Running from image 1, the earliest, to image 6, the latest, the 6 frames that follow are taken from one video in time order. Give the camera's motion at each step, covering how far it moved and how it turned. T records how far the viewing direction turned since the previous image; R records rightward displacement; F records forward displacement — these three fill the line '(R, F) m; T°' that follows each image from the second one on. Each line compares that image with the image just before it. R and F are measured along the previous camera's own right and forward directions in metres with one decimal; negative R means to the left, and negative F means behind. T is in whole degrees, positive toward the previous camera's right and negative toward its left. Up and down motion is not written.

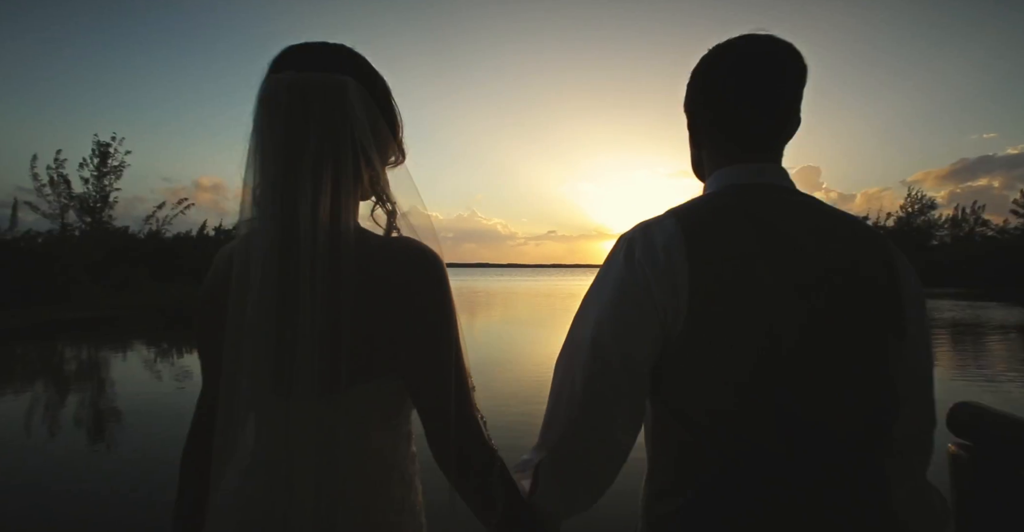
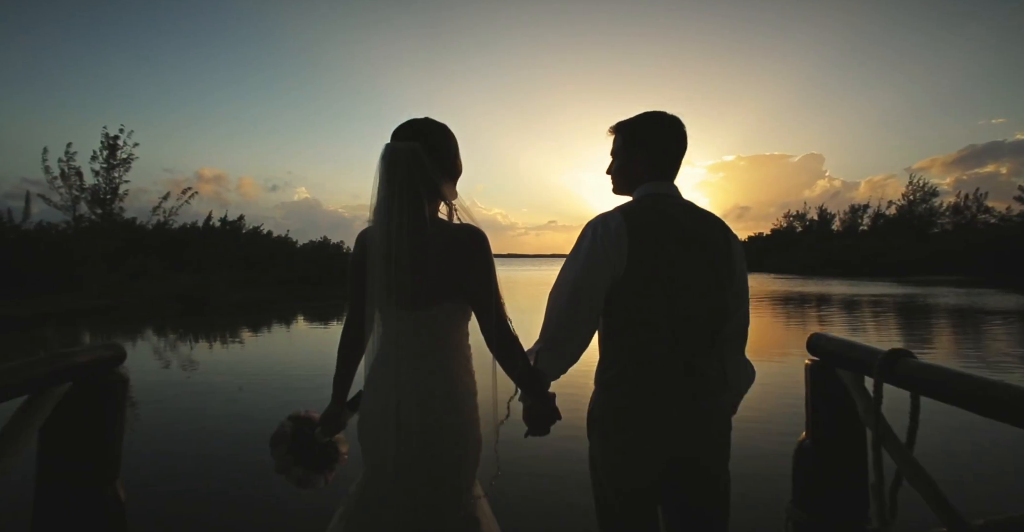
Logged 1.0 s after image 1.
(0.0, -0.8) m; 0°
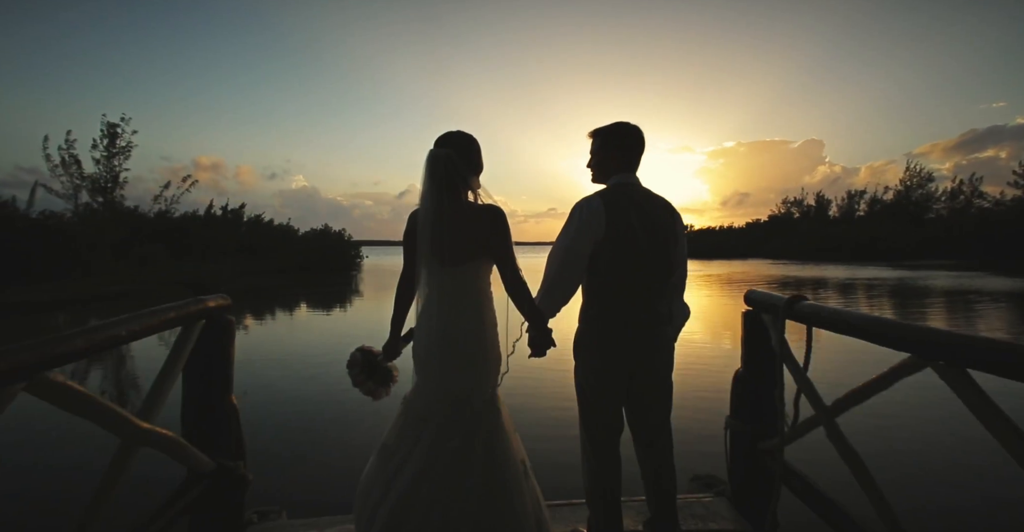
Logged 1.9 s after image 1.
(0.0, -0.7) m; 0°
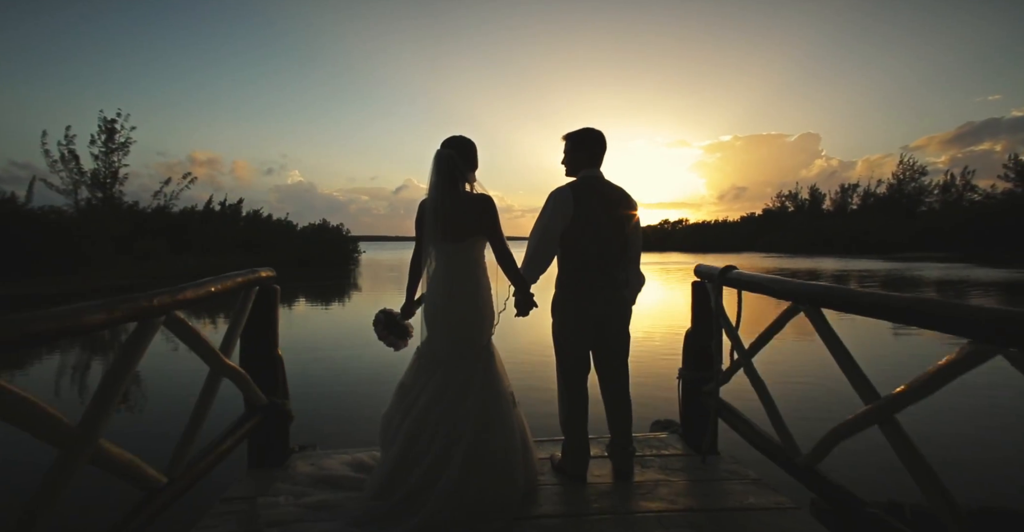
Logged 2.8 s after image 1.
(0.0, -0.6) m; 0°
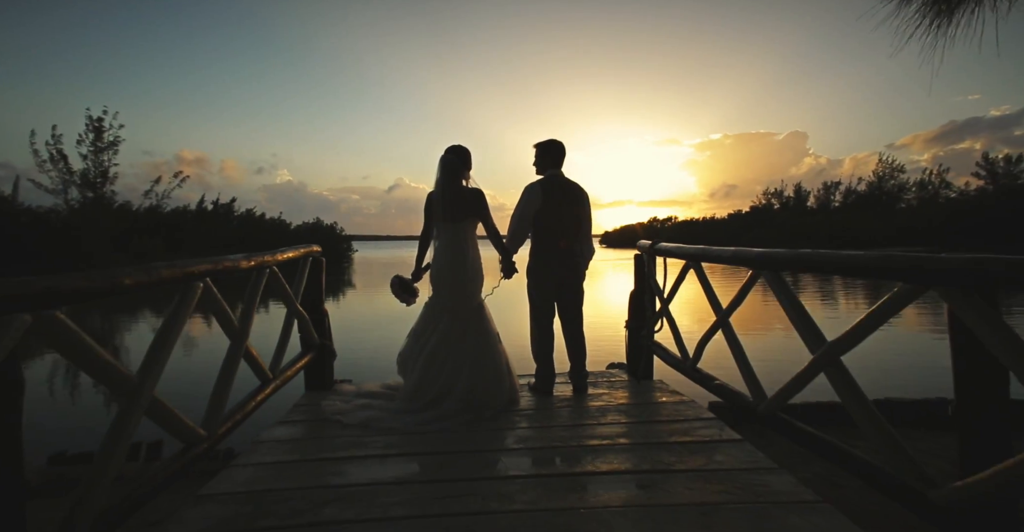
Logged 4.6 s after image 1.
(0.0, -1.1) m; +1°
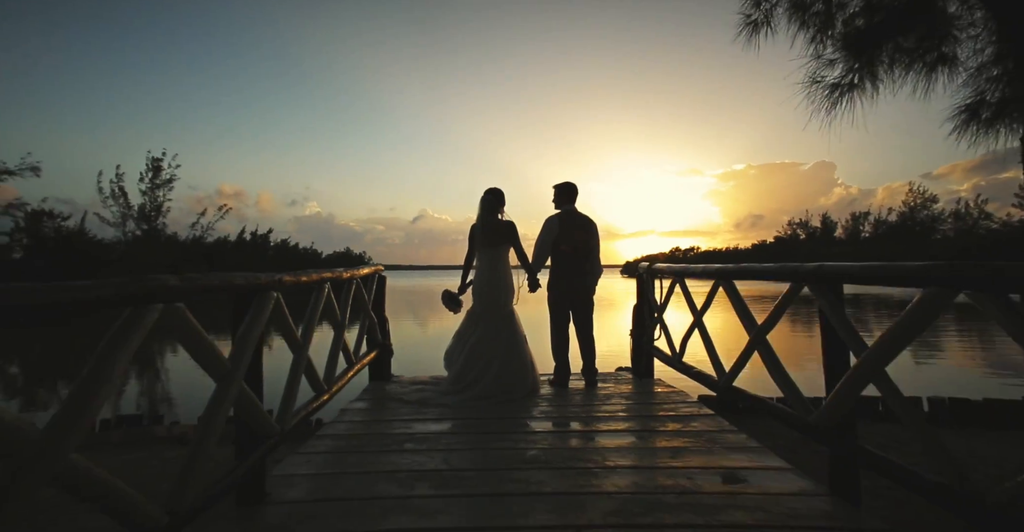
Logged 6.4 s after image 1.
(0.0, -0.9) m; -3°
